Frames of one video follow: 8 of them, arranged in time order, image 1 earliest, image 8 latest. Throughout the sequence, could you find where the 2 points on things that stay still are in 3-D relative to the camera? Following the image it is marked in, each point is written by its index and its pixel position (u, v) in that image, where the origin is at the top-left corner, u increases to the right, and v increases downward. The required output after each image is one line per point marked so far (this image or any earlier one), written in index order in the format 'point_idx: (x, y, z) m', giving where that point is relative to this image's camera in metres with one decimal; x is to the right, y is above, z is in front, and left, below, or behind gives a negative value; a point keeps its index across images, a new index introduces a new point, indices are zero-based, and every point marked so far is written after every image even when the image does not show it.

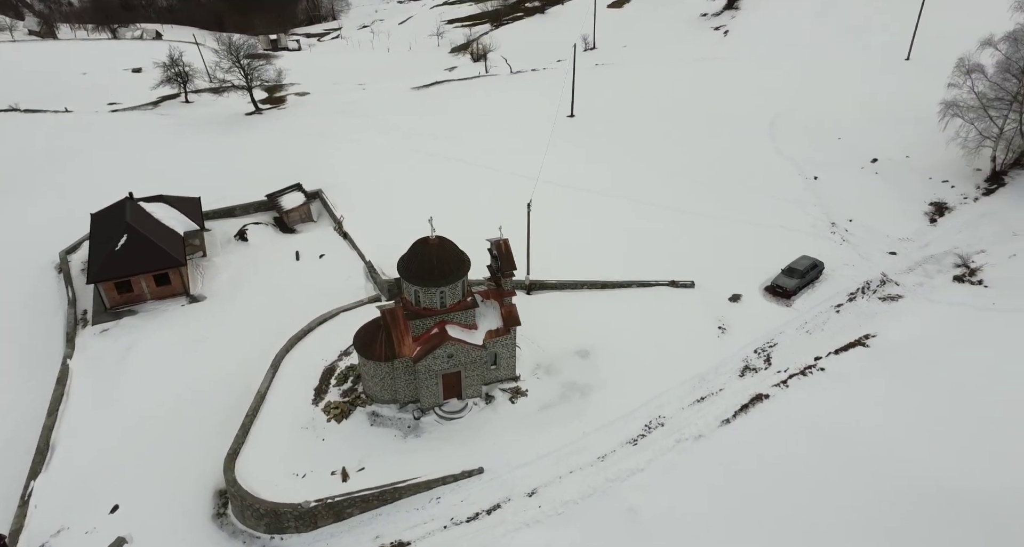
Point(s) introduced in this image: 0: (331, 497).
0: (-5.4, -6.8, +18.1) m
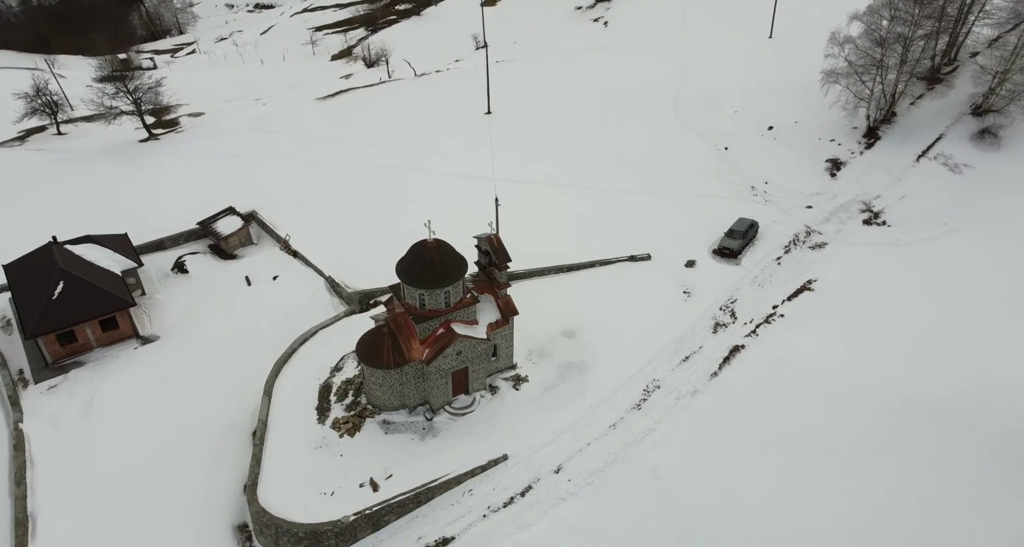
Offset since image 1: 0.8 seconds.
0: (-4.3, -7.1, +17.9) m
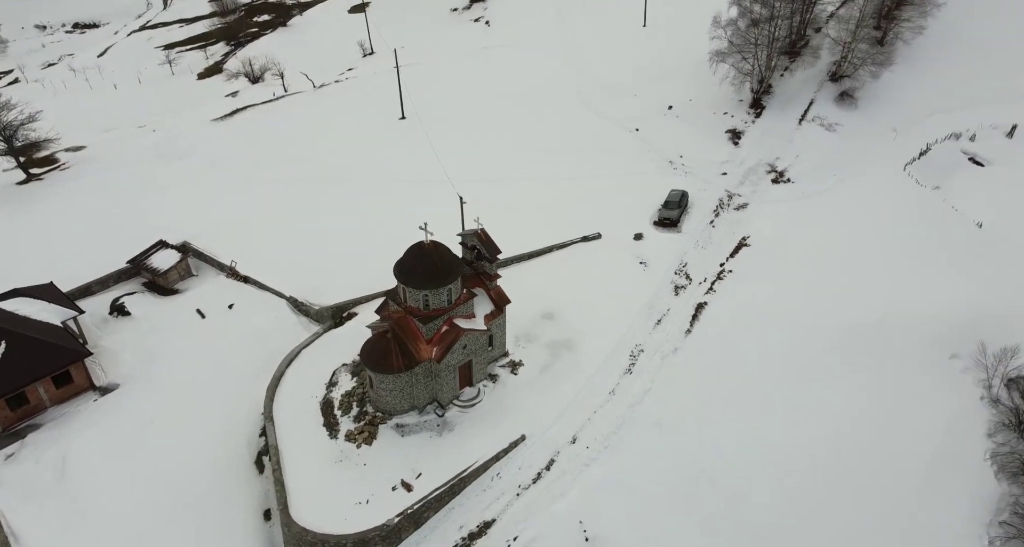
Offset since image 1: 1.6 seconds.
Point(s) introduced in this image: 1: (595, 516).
0: (-3.1, -7.3, +18.1) m
1: (+3.0, -8.0, +19.0) m
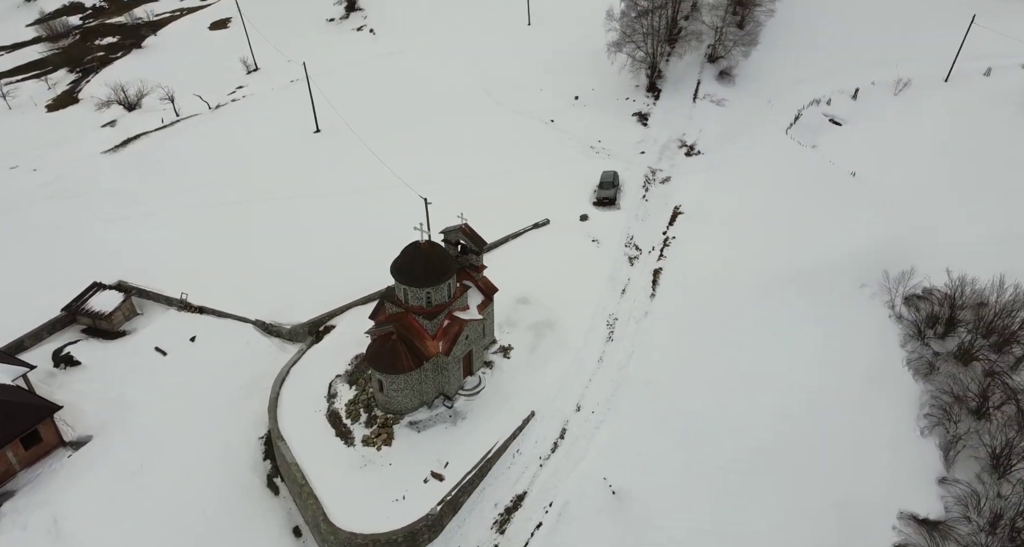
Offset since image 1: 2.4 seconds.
0: (-2.1, -7.1, +18.7) m
1: (+3.8, -7.1, +20.7) m
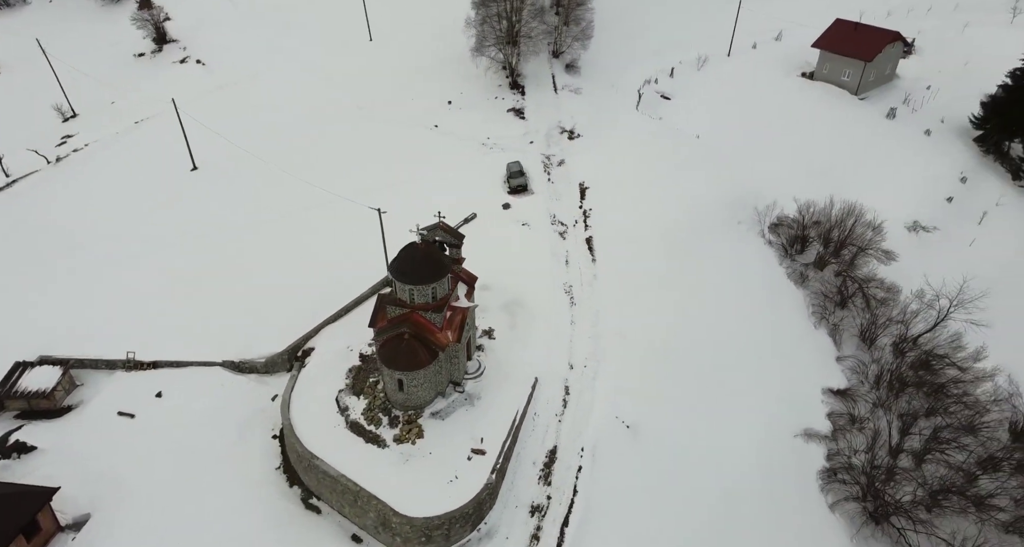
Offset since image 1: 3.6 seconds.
0: (-0.6, -6.6, +20.2) m
1: (+4.5, -5.5, +23.7) m
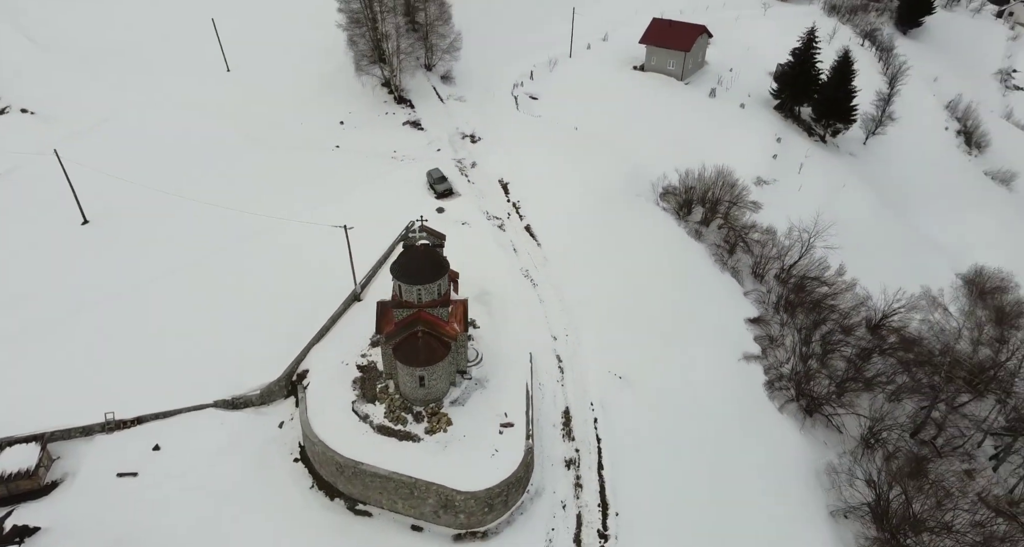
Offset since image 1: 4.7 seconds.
0: (+0.5, -6.0, +22.1) m
1: (+4.4, -4.2, +26.7) m
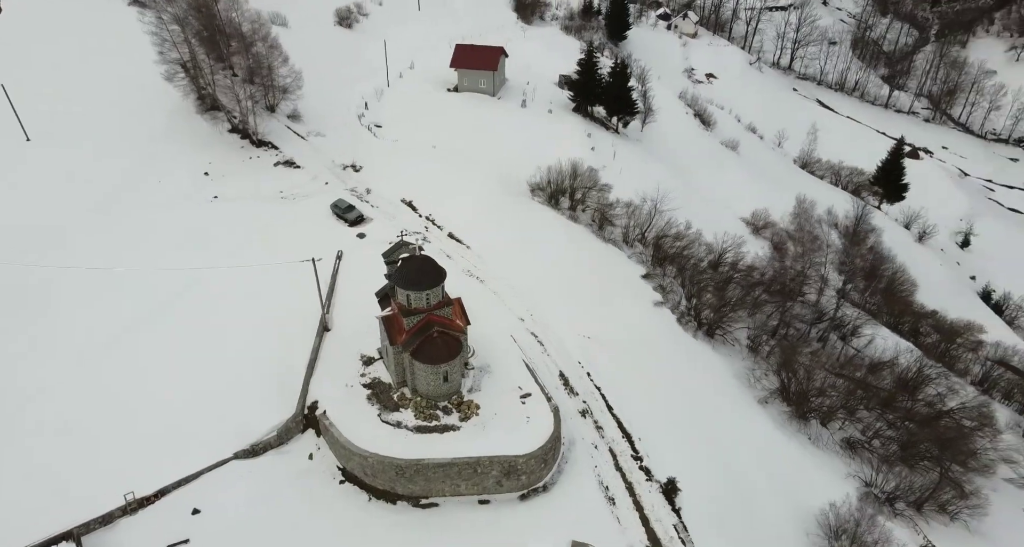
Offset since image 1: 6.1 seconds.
0: (+1.4, -5.2, +25.2) m
1: (+3.1, -3.0, +30.8) m
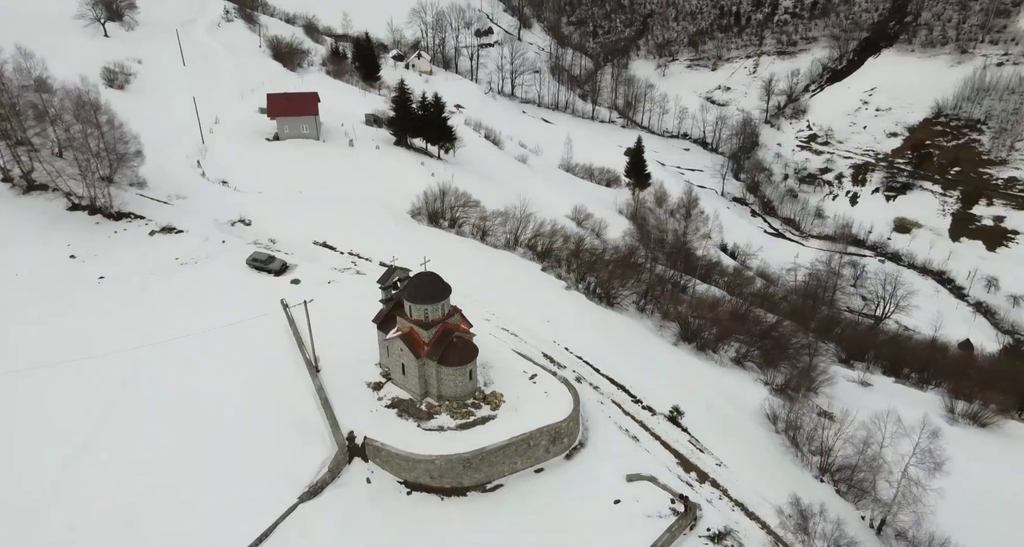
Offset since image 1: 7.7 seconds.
0: (+1.8, -4.7, +28.9) m
1: (+1.1, -2.7, +34.7) m
